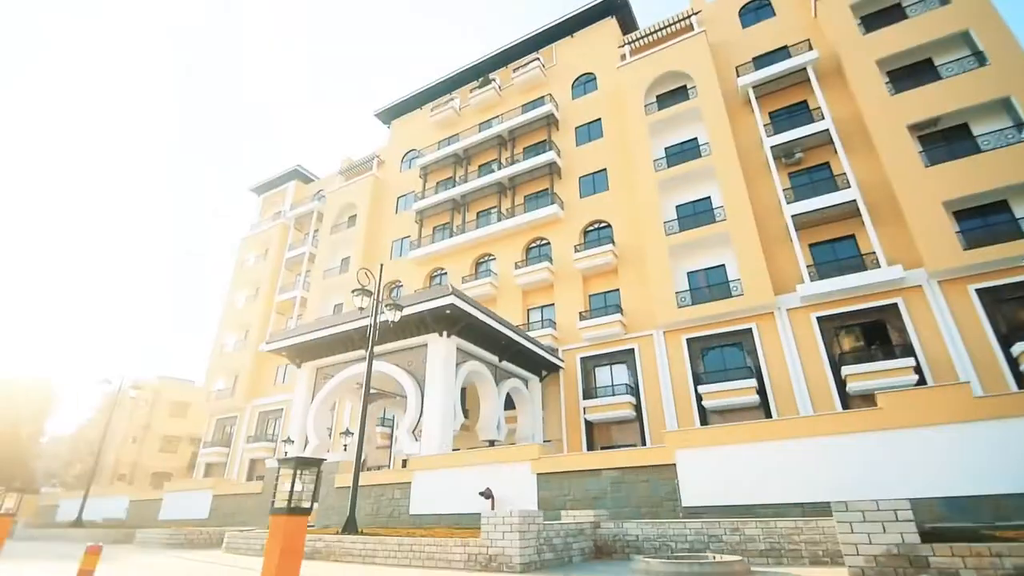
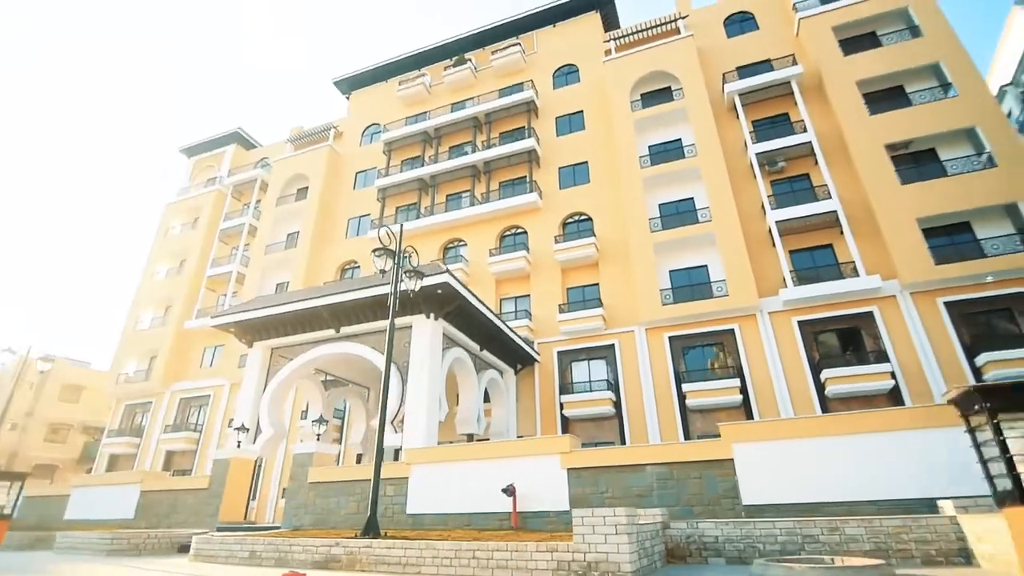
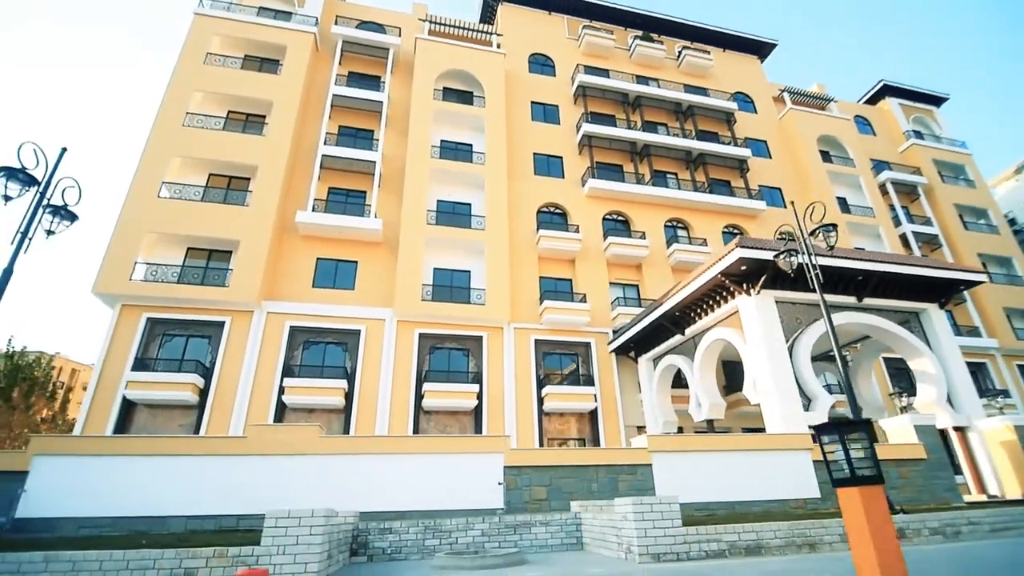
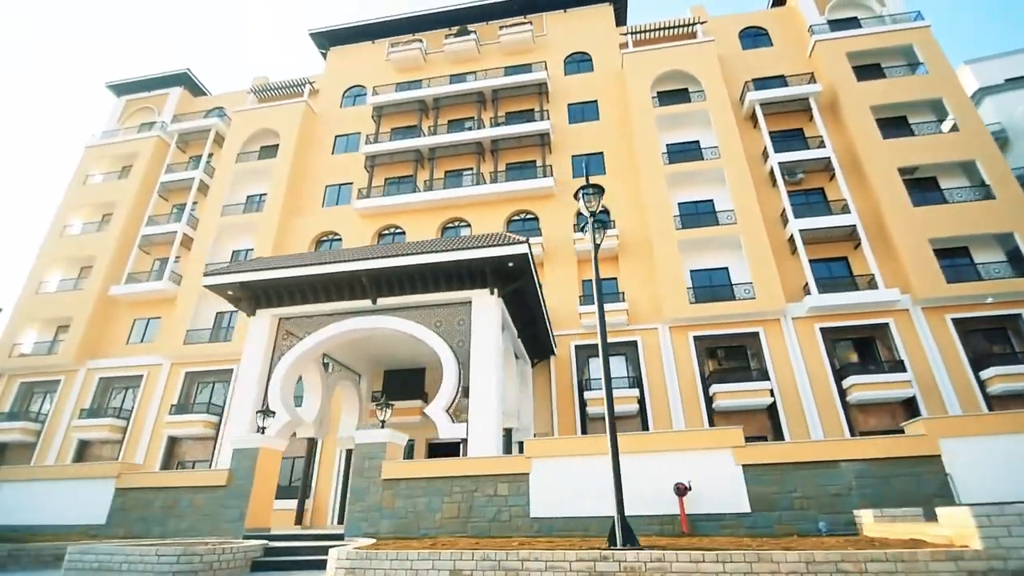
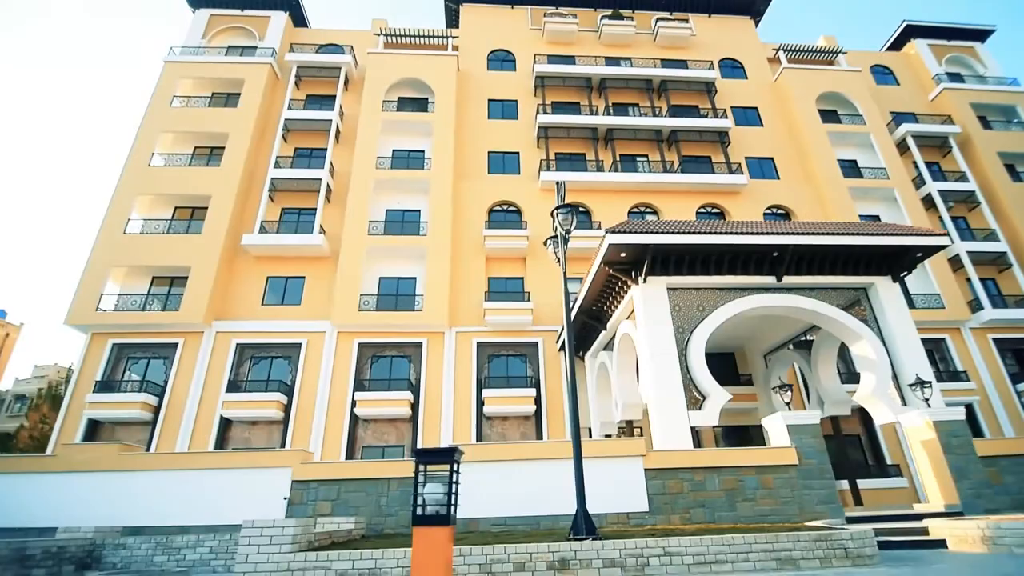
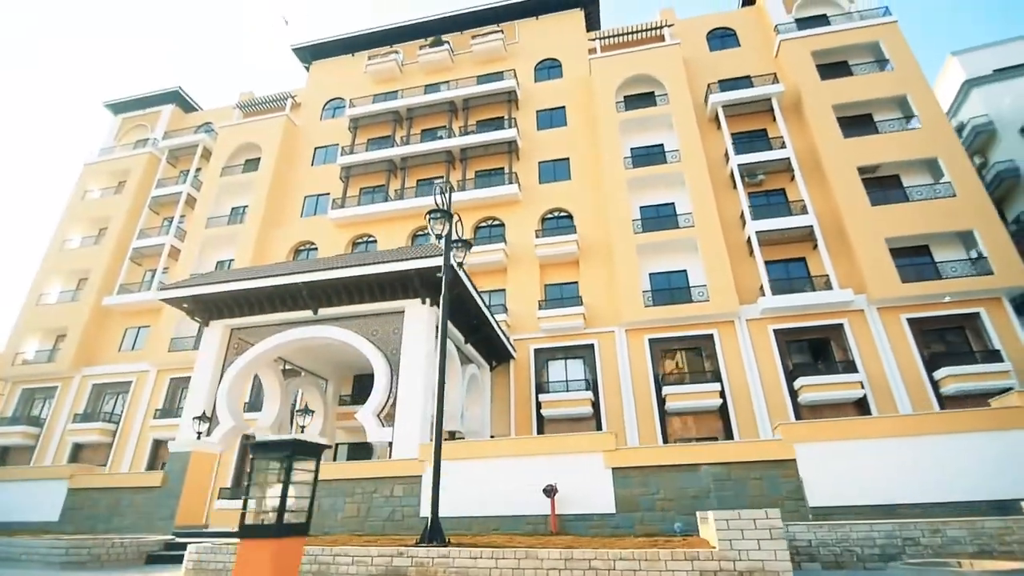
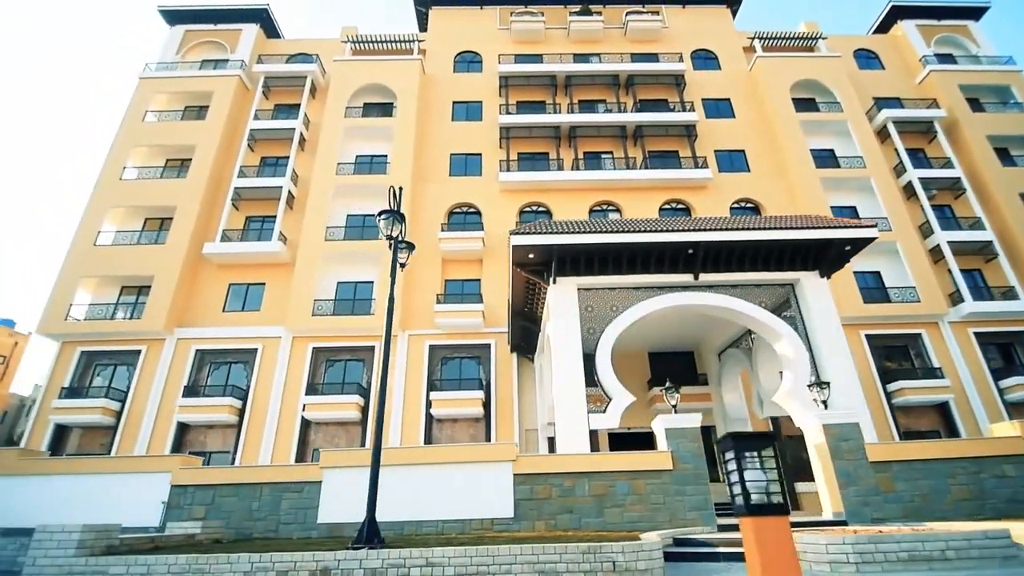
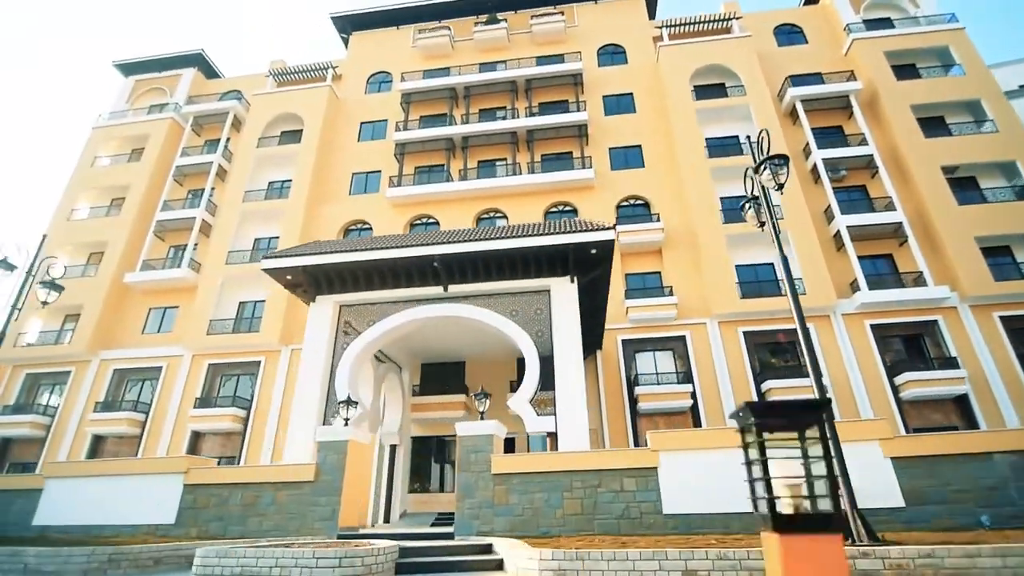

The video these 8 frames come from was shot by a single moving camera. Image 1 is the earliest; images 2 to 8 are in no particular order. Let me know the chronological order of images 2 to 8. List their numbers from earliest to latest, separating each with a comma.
2, 6, 4, 8, 7, 5, 3
